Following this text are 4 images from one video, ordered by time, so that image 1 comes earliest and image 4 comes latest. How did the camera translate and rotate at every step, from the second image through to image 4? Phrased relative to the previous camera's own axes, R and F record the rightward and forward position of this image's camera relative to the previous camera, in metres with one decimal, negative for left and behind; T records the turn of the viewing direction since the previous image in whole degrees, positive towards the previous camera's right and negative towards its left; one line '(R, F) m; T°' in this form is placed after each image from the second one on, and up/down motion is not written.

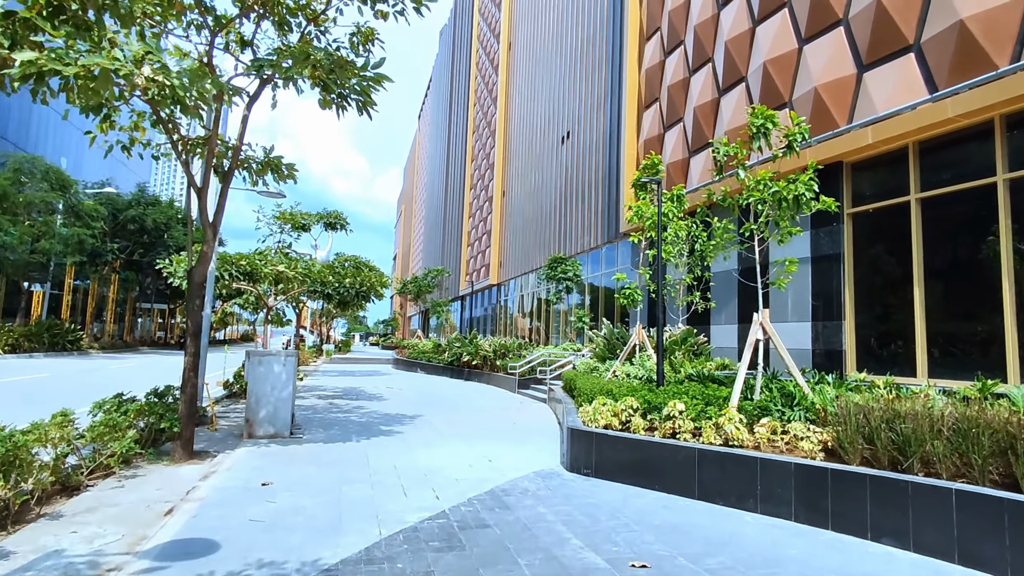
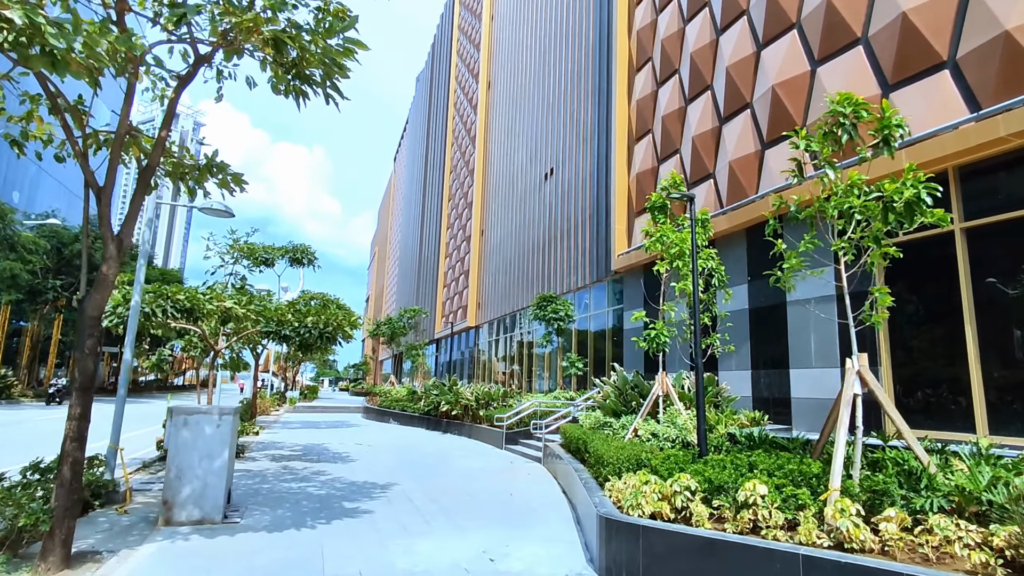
(-0.3, +1.7) m; +3°
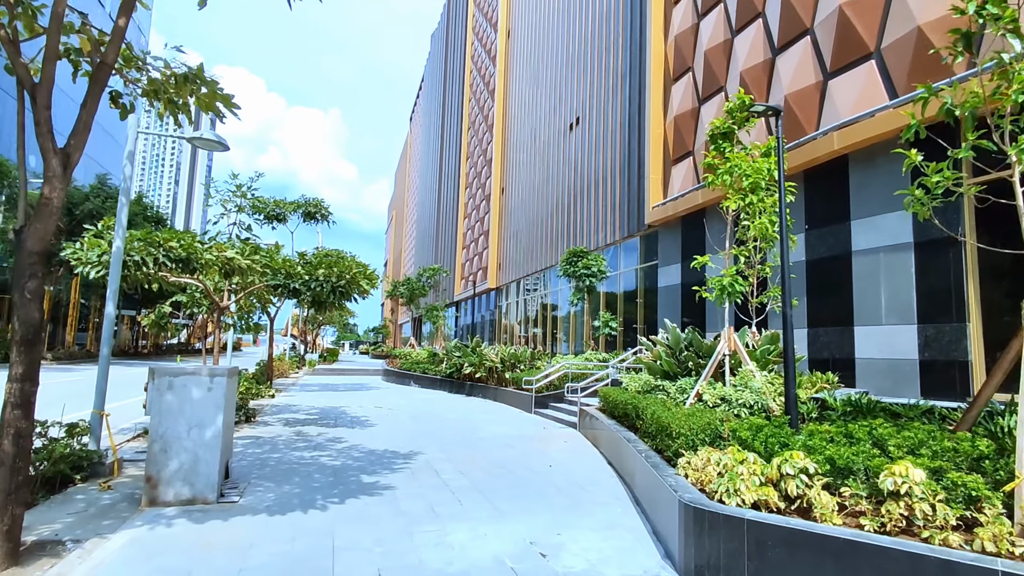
(-0.3, +1.2) m; -2°
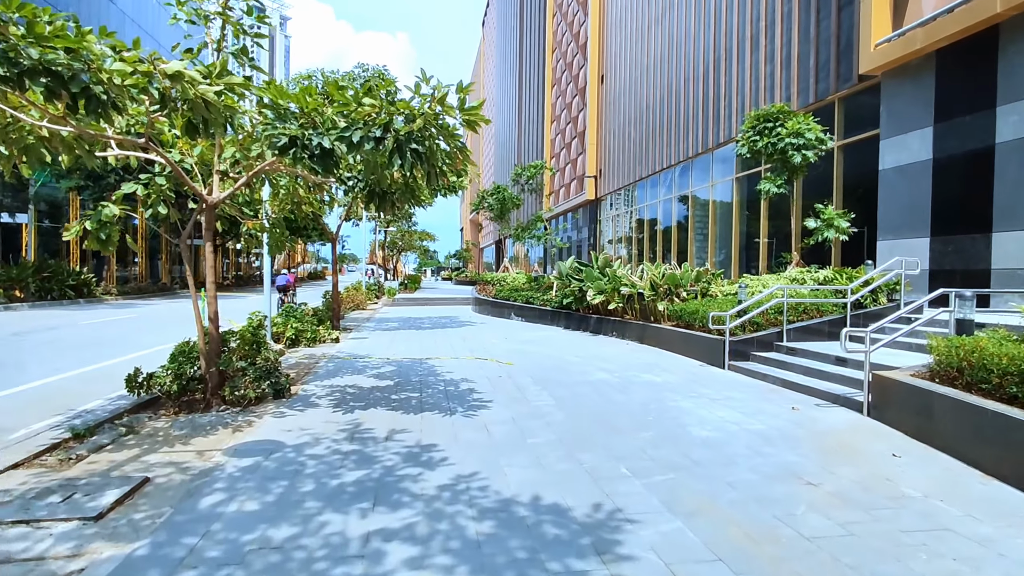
(-1.5, +5.0) m; -8°
